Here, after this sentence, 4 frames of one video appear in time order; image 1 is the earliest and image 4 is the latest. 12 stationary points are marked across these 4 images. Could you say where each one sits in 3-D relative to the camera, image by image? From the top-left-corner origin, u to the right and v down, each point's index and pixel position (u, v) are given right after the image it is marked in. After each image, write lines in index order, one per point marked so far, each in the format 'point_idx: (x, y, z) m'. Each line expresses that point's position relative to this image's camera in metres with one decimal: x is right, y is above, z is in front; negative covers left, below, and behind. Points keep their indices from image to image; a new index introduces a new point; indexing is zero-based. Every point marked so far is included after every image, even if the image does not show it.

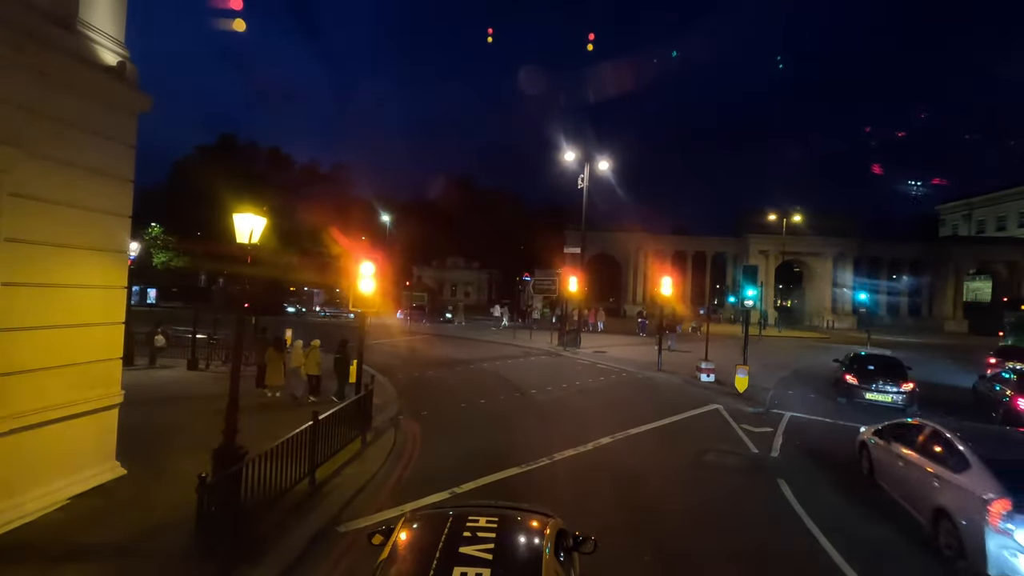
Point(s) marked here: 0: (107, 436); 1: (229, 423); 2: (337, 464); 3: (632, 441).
0: (-7.7, -2.8, +9.1) m
1: (-4.3, -2.0, +7.2) m
2: (-3.8, -3.8, +10.4) m
3: (+3.3, -4.2, +13.1) m
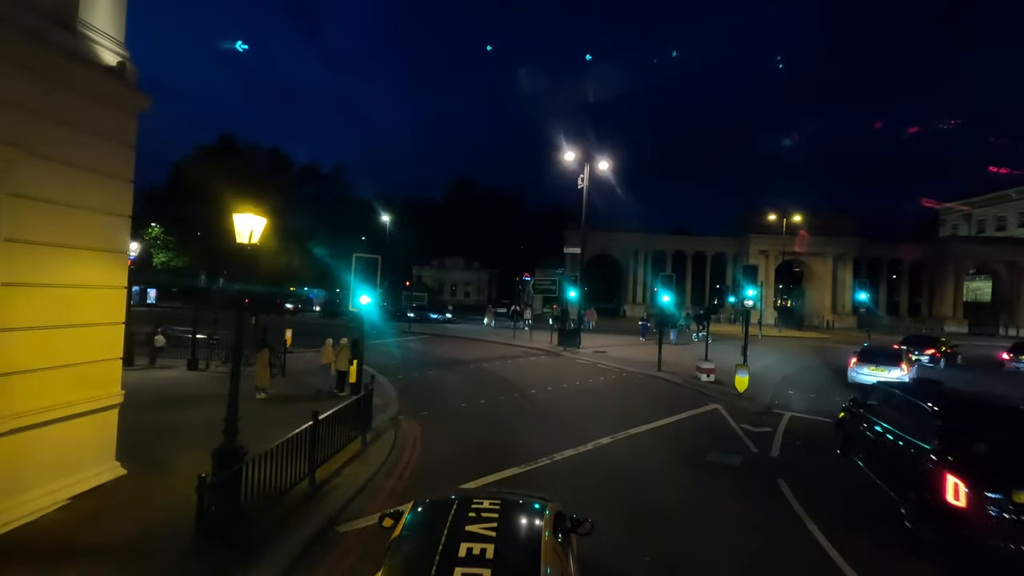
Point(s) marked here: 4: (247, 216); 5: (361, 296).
0: (-7.7, -2.8, +9.1) m
1: (-4.3, -2.0, +7.2) m
2: (-3.8, -3.8, +10.4) m
3: (+3.3, -4.2, +13.1) m
4: (-5.3, +1.4, +9.6) m
5: (-4.0, -0.2, +12.4) m
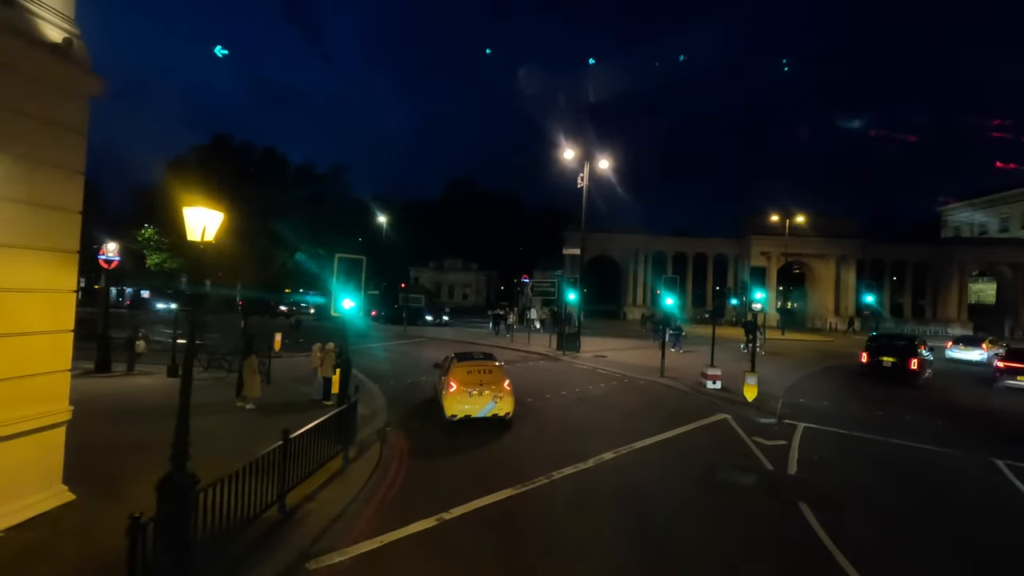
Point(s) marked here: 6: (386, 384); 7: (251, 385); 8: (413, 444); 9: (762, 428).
0: (-7.8, -2.9, +8.1) m
1: (-4.4, -2.1, +6.3) m
2: (-3.9, -3.9, +9.5) m
3: (+3.2, -4.3, +12.2) m
4: (-5.4, +1.4, +8.7) m
5: (-4.1, -0.3, +11.5) m
6: (-5.3, -4.0, +20.1) m
7: (-8.1, -3.0, +14.8) m
8: (-2.6, -4.2, +12.8) m
9: (+7.6, -4.3, +14.6) m
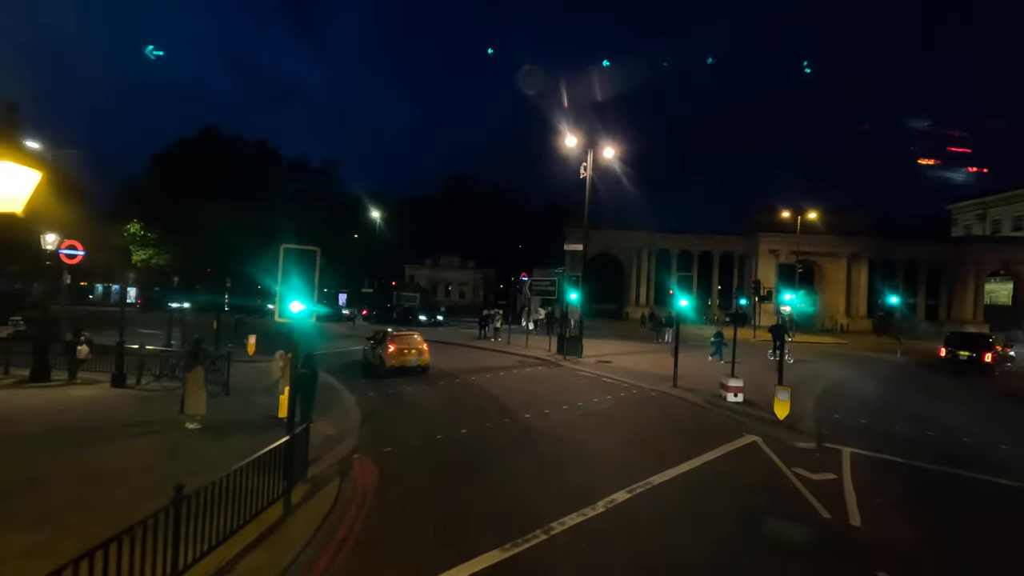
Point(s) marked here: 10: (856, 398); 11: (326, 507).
0: (-8.0, -2.9, +5.8) m
1: (-4.6, -2.1, +4.0) m
2: (-4.1, -3.9, +7.2) m
3: (+3.0, -4.3, +9.9) m
4: (-5.6, +1.4, +6.4) m
5: (-4.3, -0.3, +9.2) m
6: (-5.5, -3.9, +17.8) m
7: (-8.3, -2.9, +12.5) m
8: (-2.8, -4.2, +10.5) m
9: (+7.4, -4.3, +12.3) m
10: (+13.8, -4.5, +19.2) m
11: (-3.5, -4.1, +8.9) m
